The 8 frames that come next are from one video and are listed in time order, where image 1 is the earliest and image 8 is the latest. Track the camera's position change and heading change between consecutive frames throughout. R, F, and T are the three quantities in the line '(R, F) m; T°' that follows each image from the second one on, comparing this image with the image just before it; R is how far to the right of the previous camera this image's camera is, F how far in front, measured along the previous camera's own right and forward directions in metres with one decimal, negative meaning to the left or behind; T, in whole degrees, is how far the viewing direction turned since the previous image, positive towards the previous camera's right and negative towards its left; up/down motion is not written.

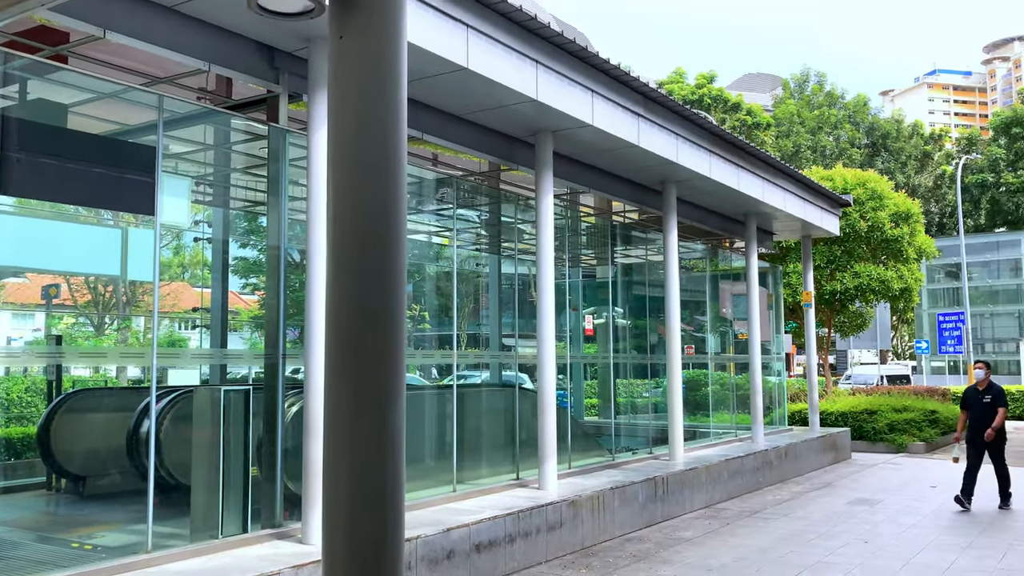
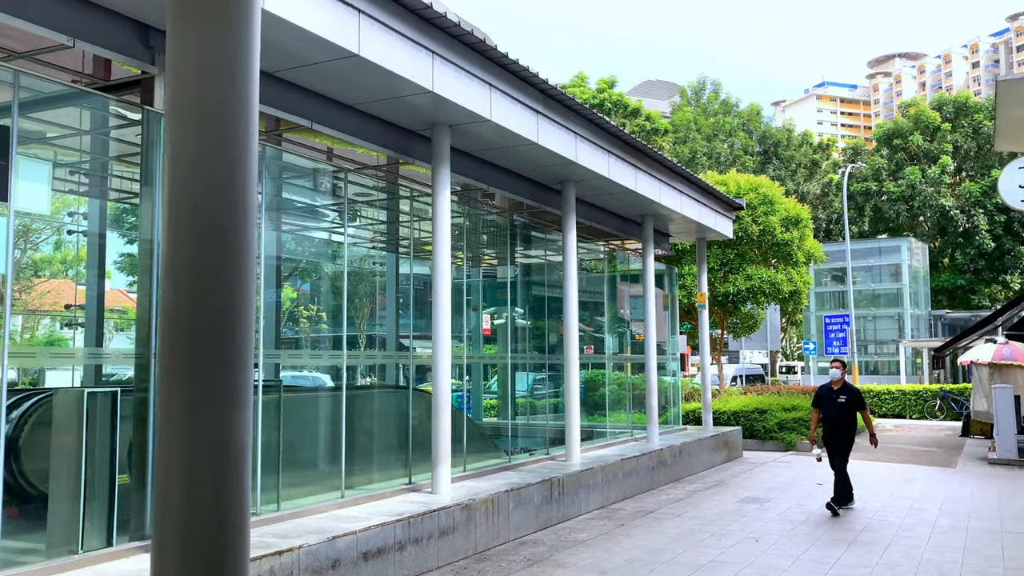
(+0.1, +0.2) m; +6°
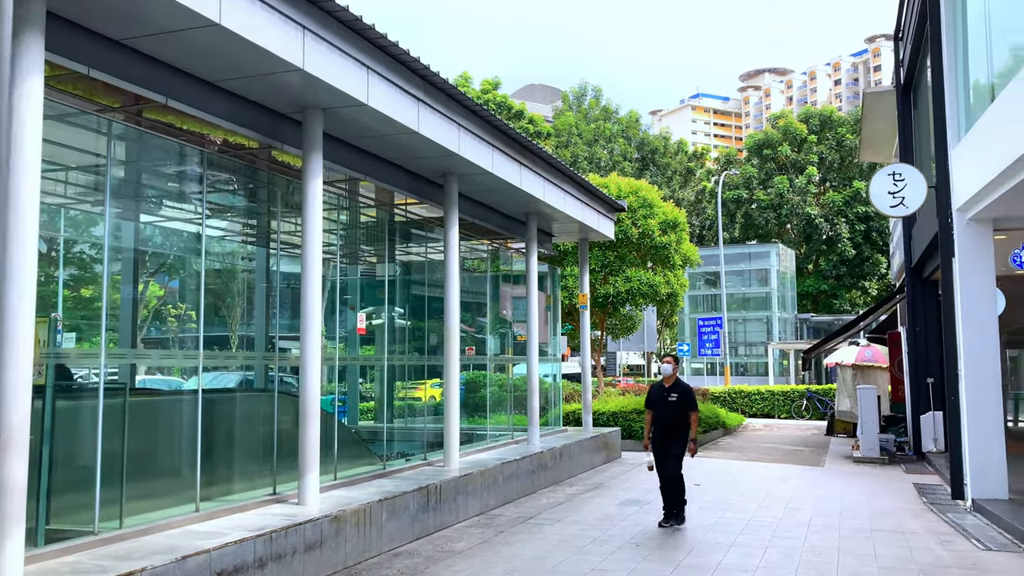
(0.0, +0.4) m; +7°
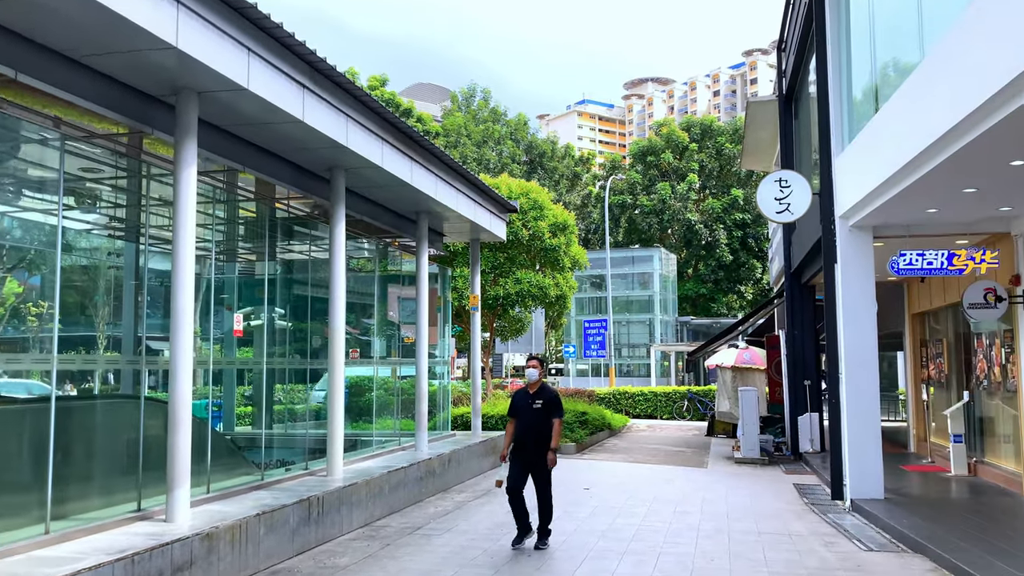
(0.0, +0.3) m; +7°
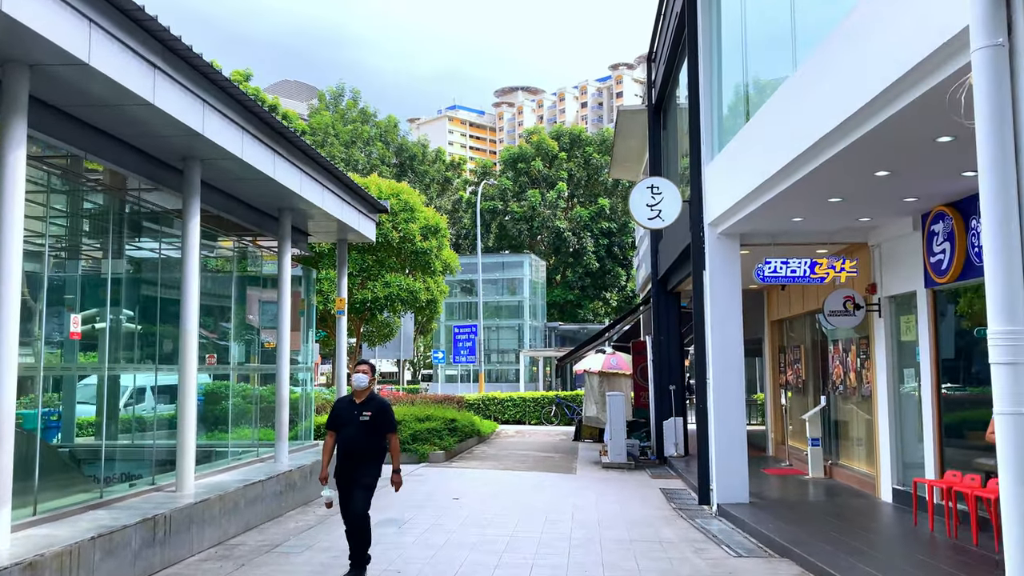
(0.0, +0.3) m; +8°
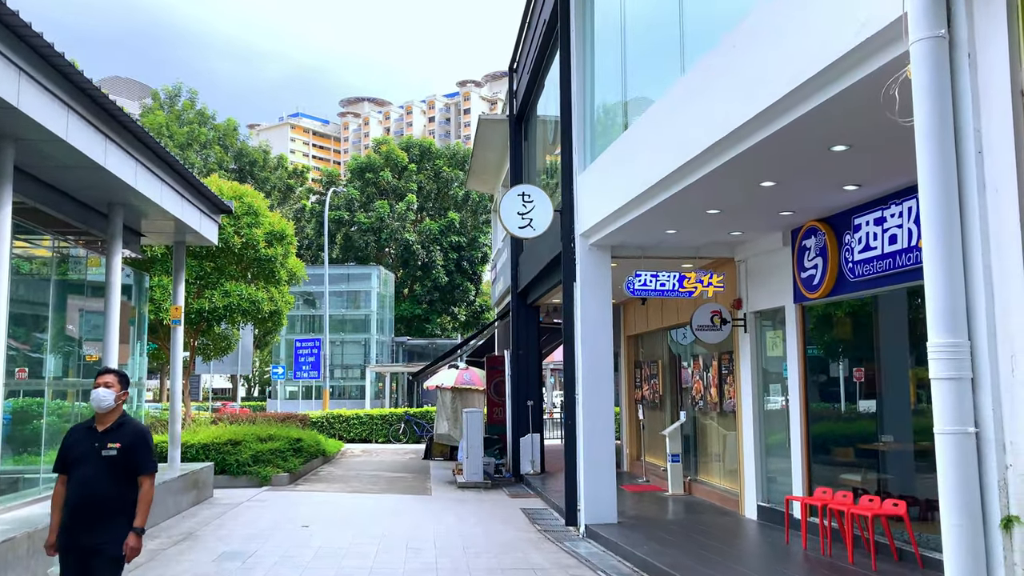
(-0.2, +0.6) m; +10°
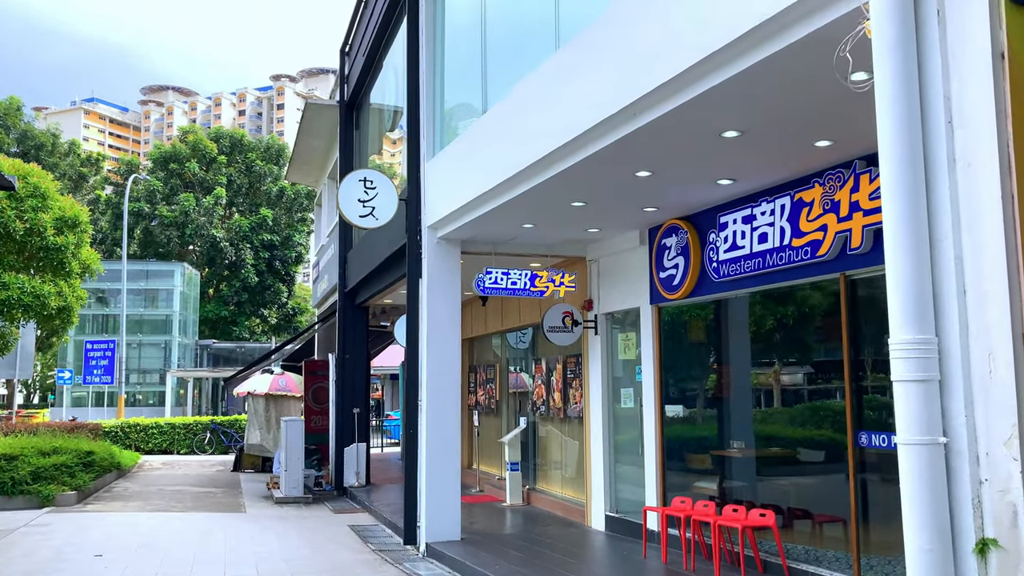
(-0.3, +0.8) m; +12°
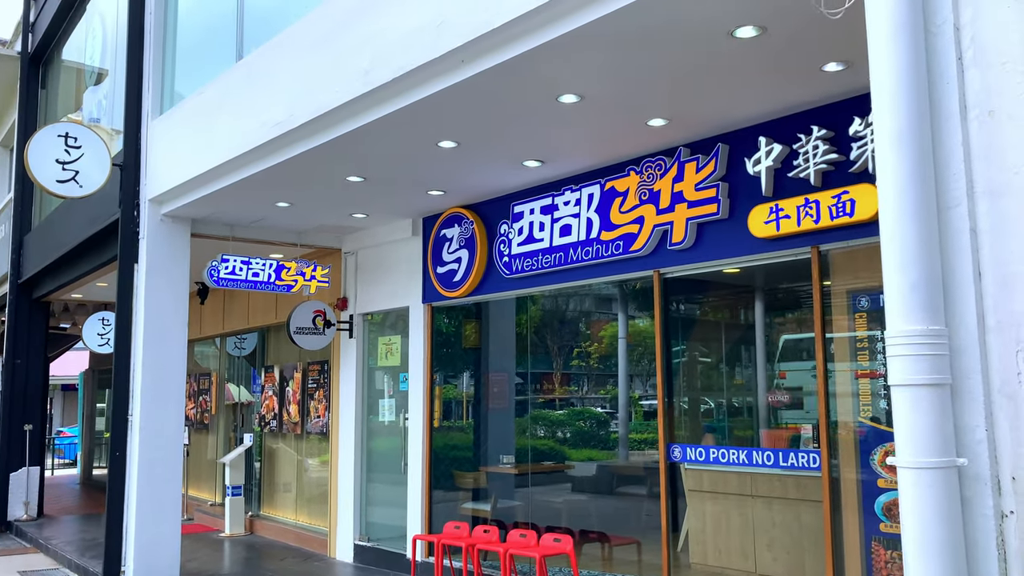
(-0.4, +1.1) m; +19°
